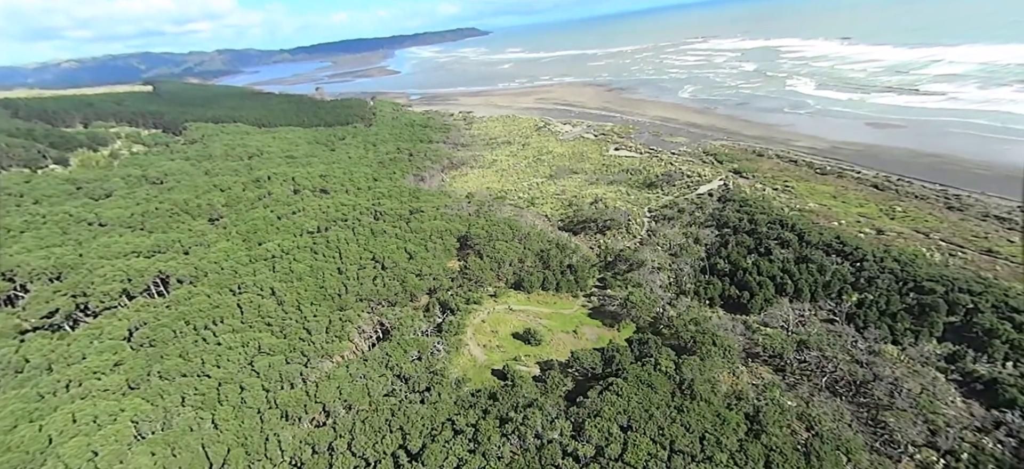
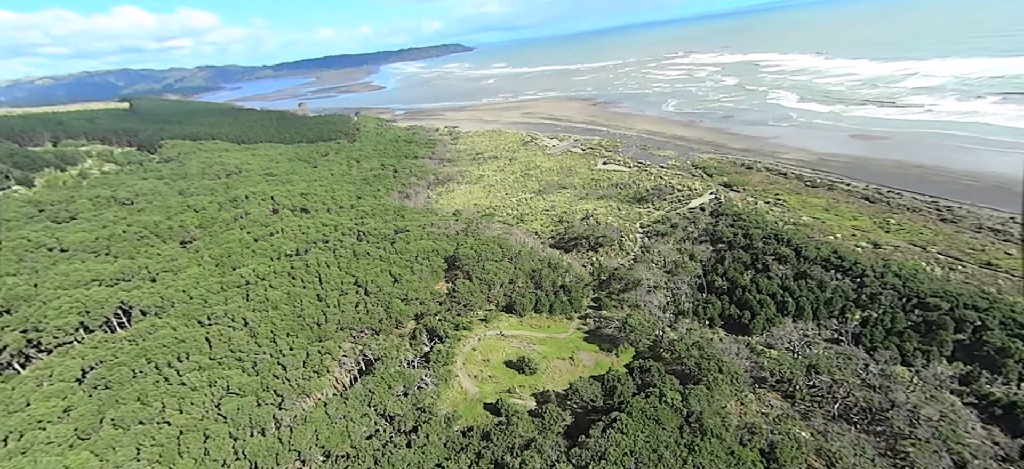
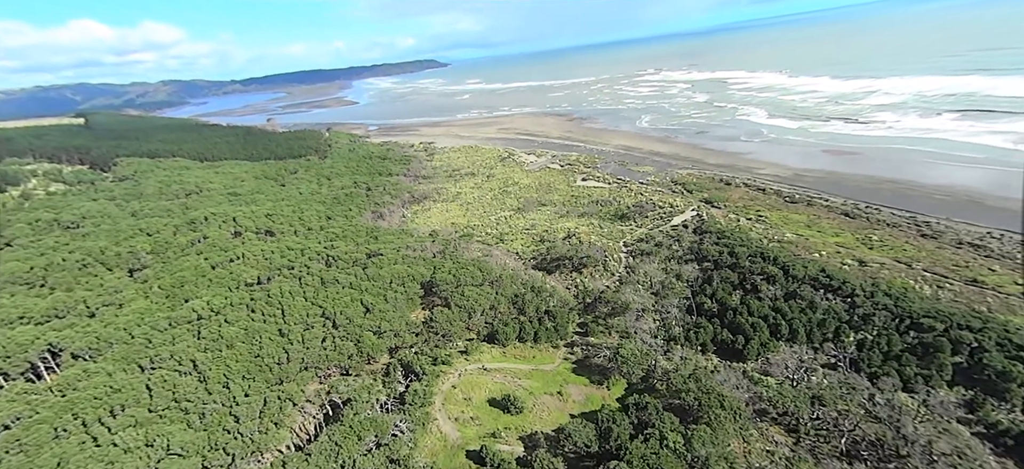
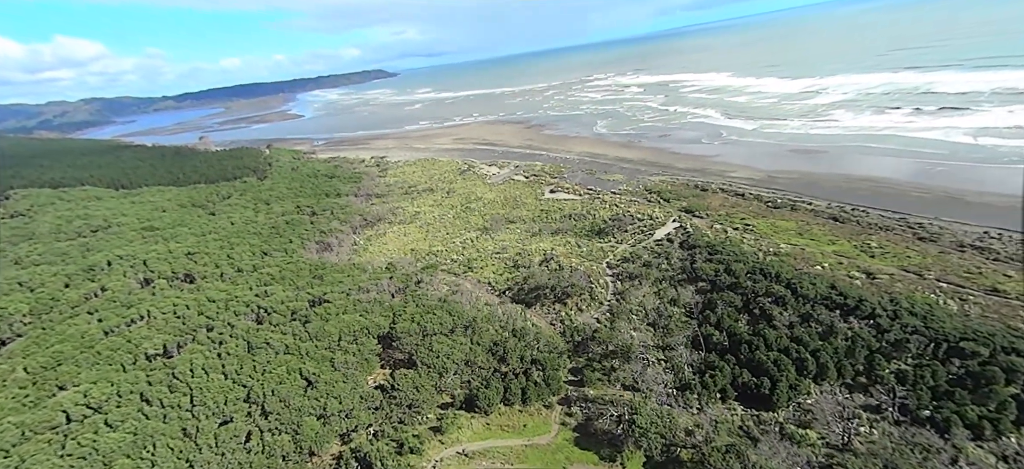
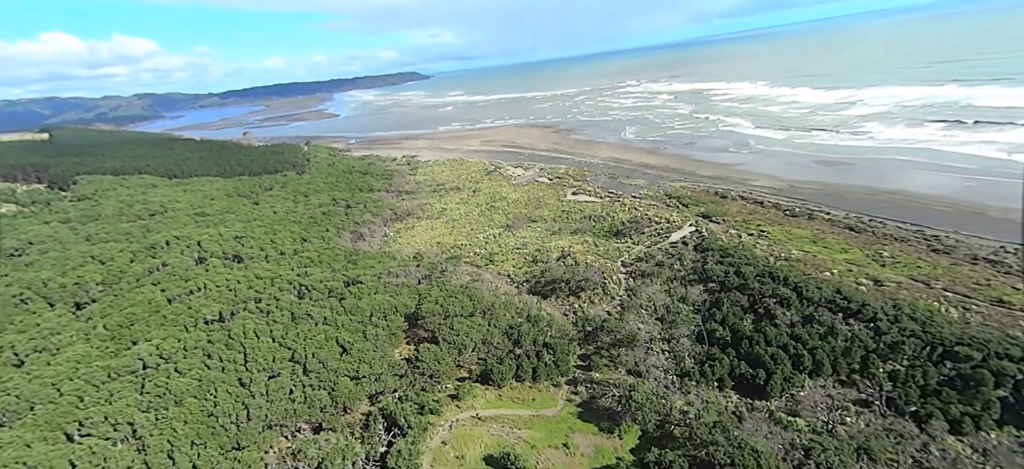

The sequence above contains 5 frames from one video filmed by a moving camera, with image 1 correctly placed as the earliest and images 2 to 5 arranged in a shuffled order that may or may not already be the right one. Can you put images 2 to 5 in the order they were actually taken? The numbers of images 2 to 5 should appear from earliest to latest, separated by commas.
2, 3, 5, 4
